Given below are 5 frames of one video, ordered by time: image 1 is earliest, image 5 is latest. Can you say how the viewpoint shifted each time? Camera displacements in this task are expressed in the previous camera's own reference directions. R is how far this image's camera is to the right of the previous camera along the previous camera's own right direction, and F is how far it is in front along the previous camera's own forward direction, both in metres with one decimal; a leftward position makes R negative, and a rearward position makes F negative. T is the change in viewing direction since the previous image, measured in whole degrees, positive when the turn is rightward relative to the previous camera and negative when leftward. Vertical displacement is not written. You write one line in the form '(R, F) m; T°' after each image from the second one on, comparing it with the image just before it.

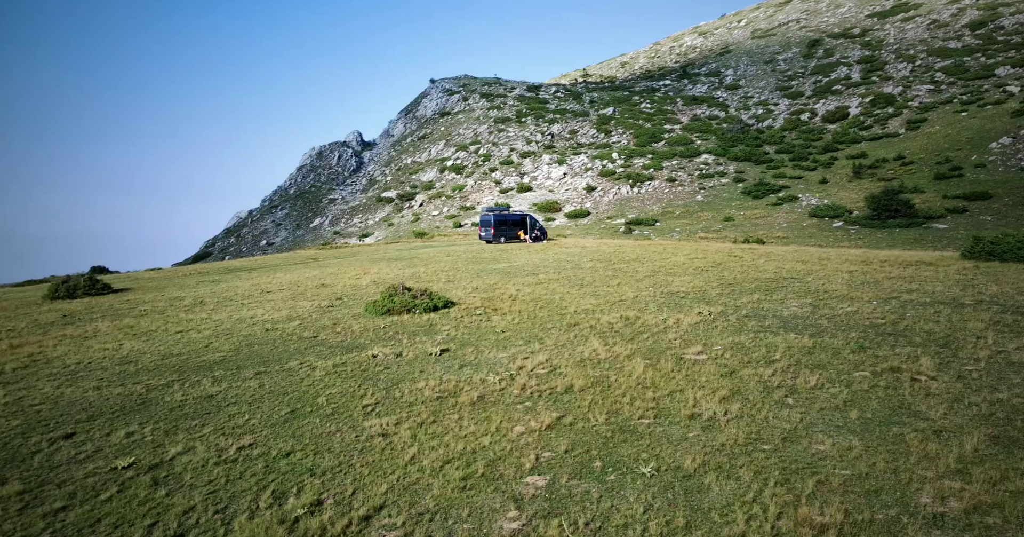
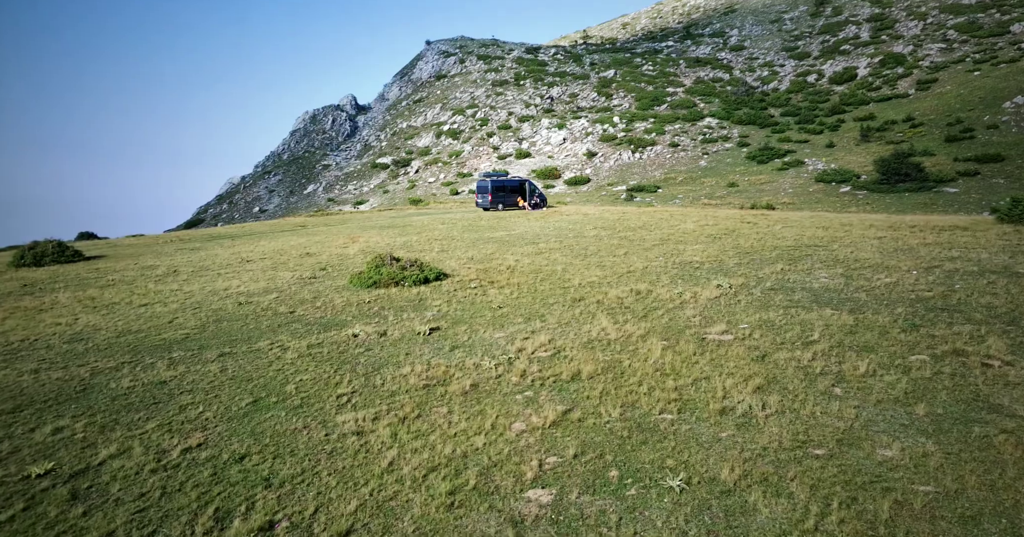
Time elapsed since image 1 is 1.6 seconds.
(0.0, +2.2) m; 0°
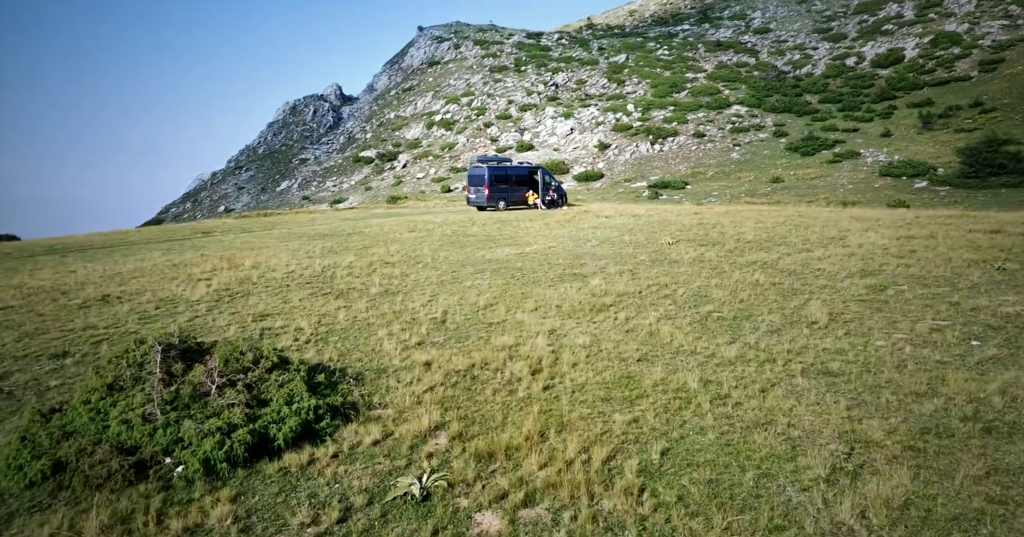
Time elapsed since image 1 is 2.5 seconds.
(-0.6, +16.1) m; 0°
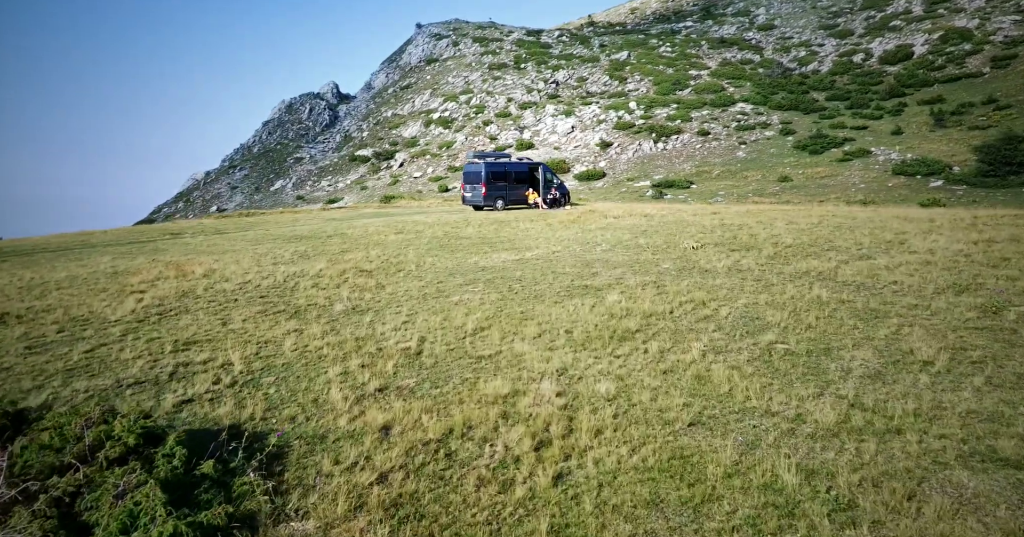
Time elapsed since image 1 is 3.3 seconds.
(+0.1, +2.8) m; 0°
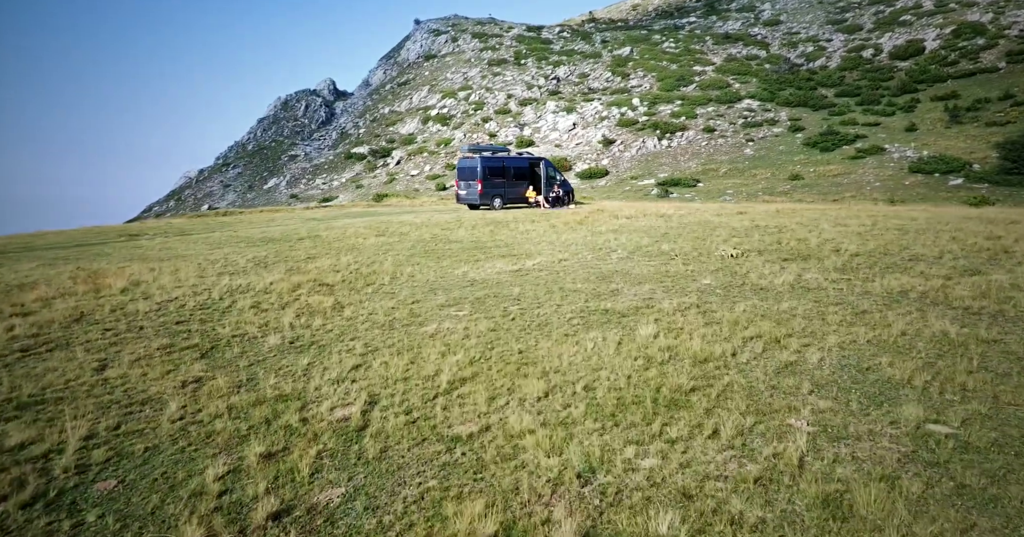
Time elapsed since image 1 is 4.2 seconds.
(+0.1, +3.2) m; 0°
